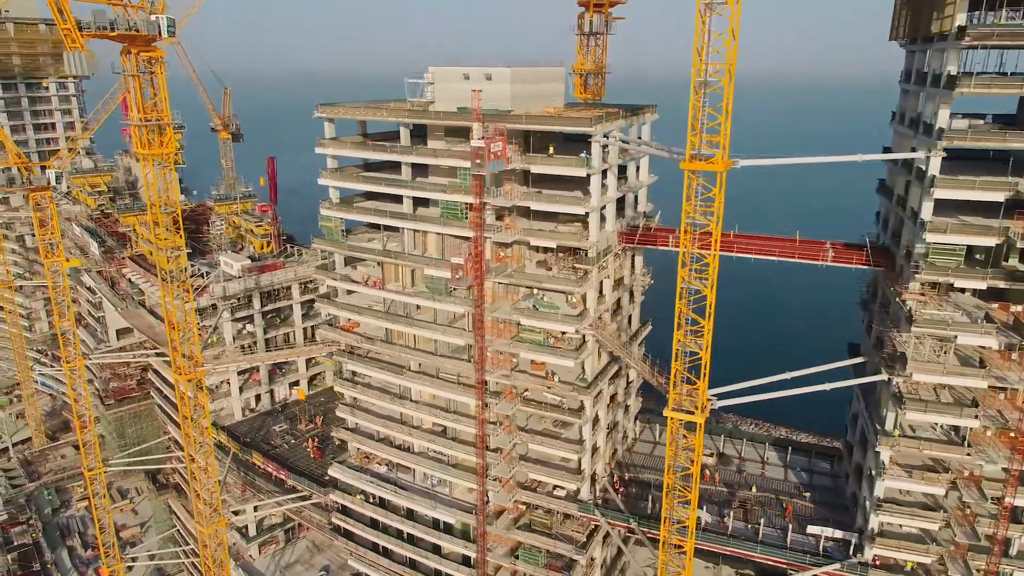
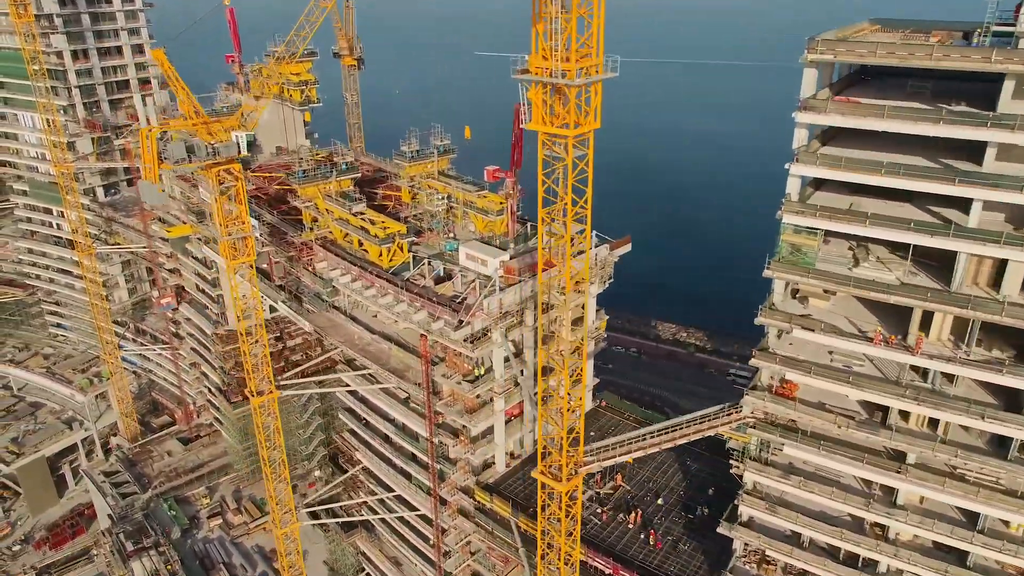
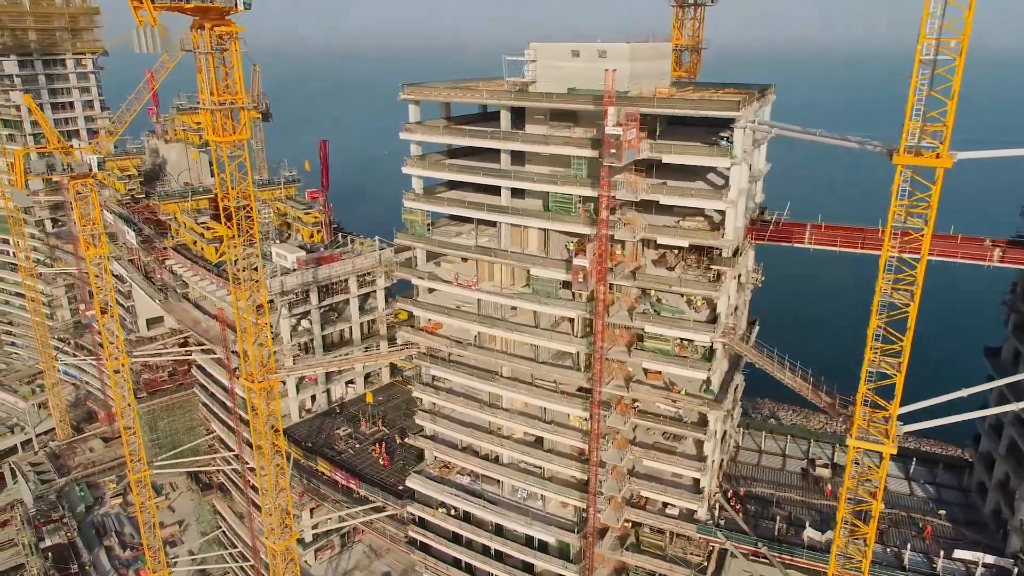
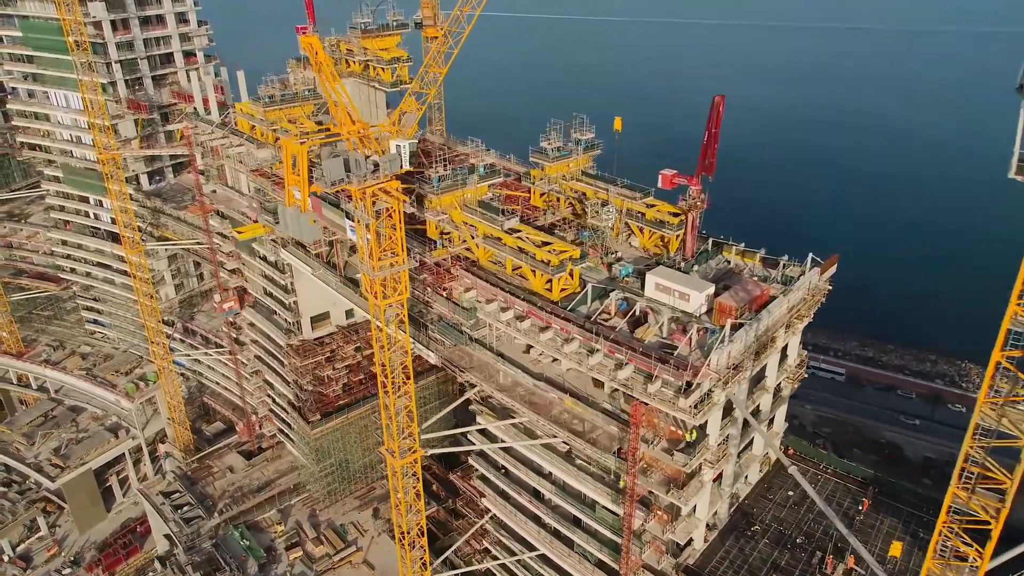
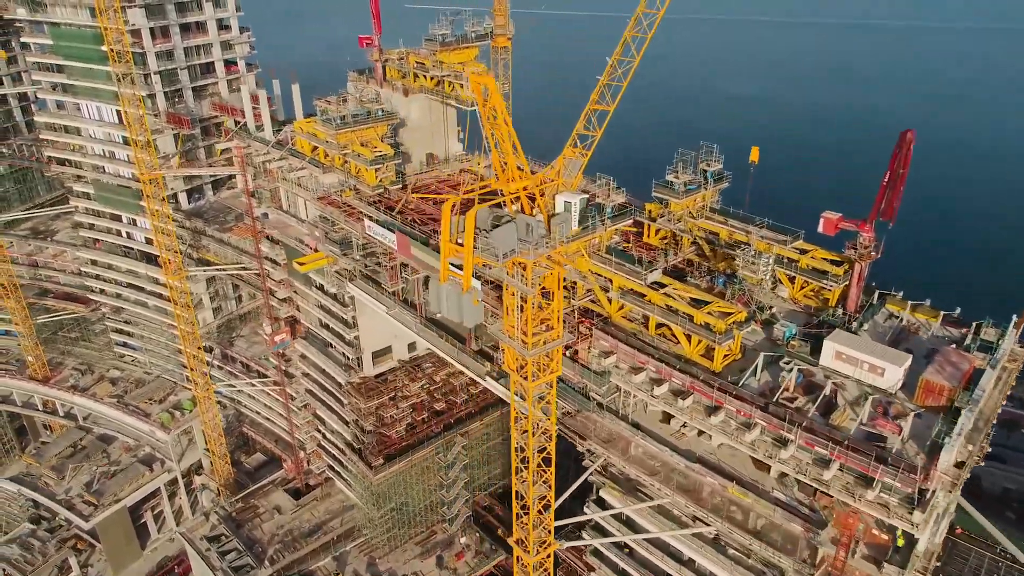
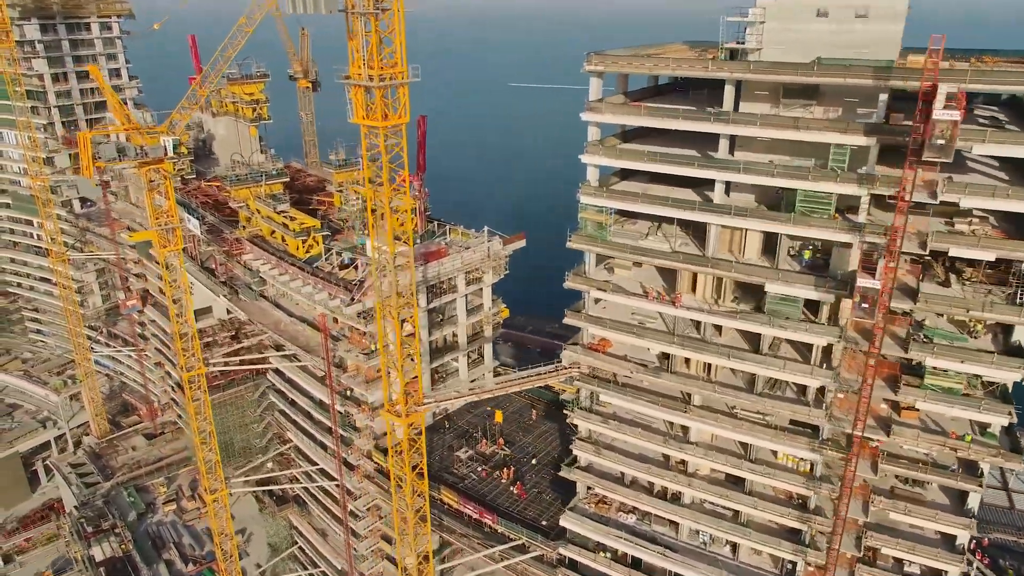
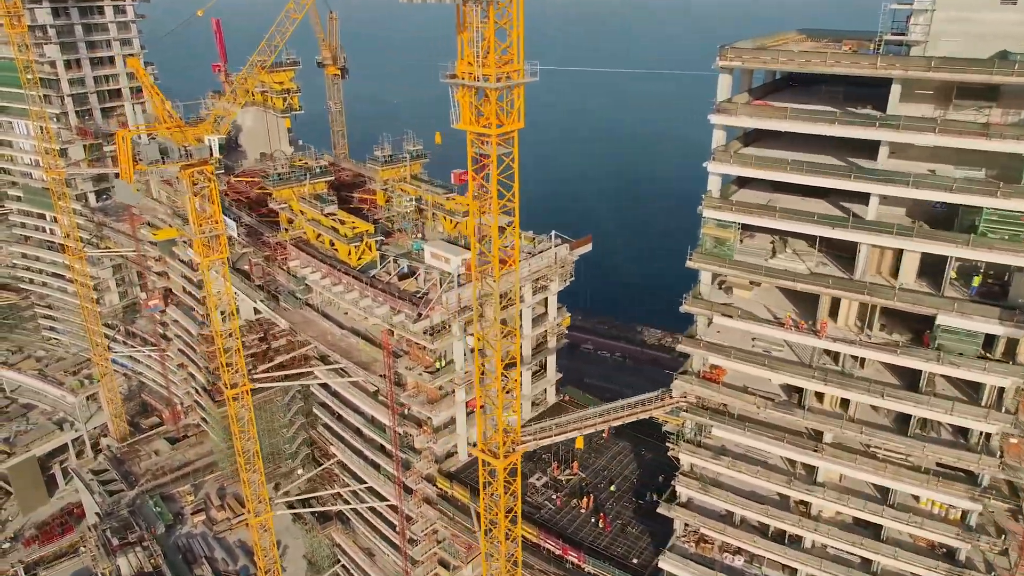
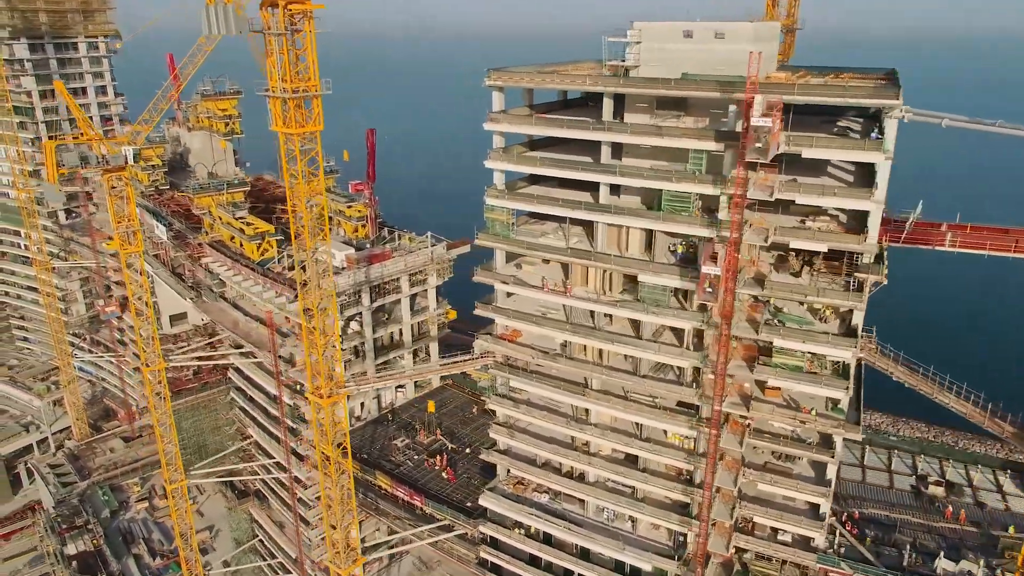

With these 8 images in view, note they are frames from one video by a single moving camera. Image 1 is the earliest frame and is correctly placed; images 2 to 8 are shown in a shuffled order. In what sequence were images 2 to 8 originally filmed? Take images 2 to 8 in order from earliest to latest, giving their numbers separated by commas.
3, 8, 6, 7, 2, 4, 5
